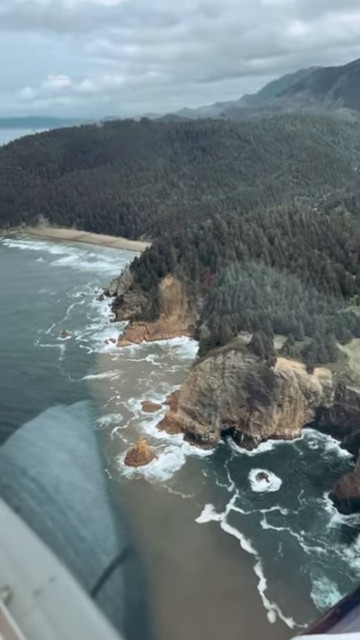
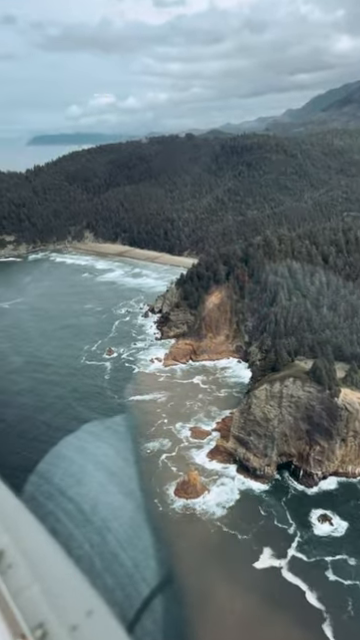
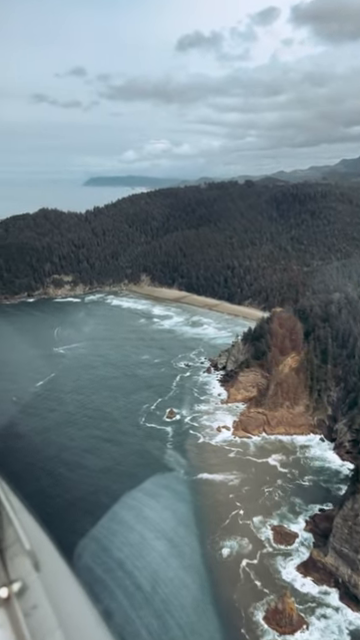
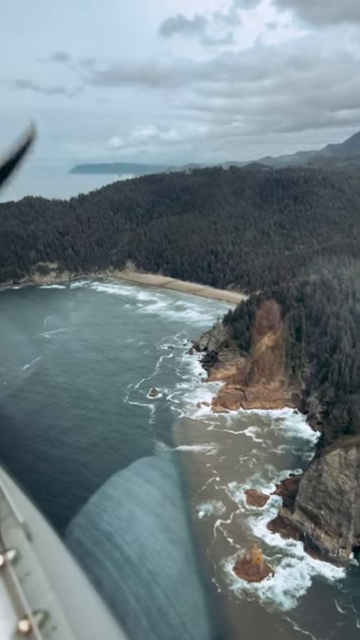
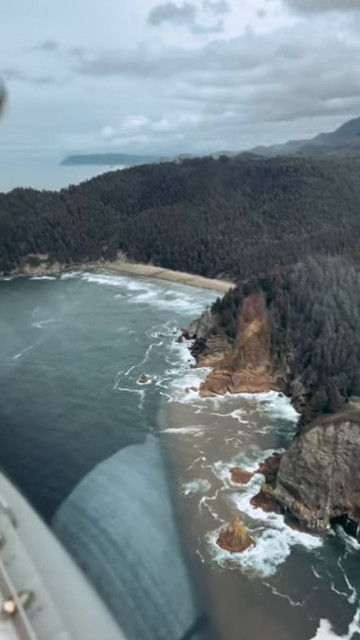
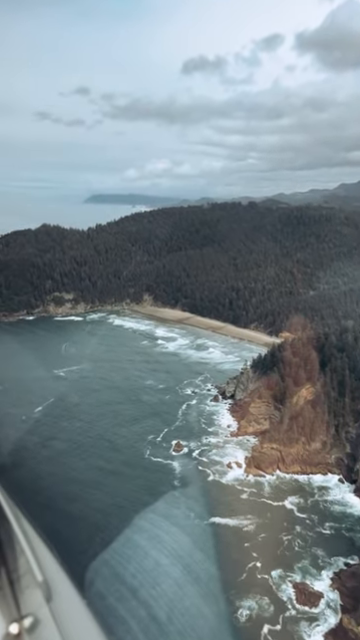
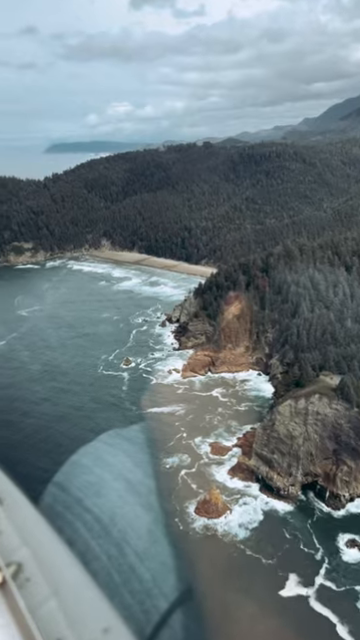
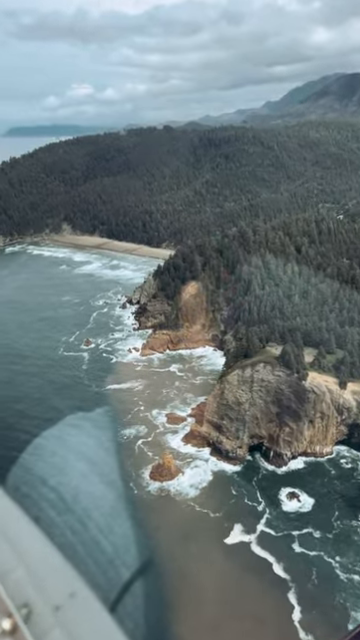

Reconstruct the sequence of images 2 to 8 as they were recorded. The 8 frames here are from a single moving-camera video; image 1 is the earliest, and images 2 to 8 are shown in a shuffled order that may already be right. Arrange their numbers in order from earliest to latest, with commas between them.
8, 2, 7, 5, 4, 3, 6
